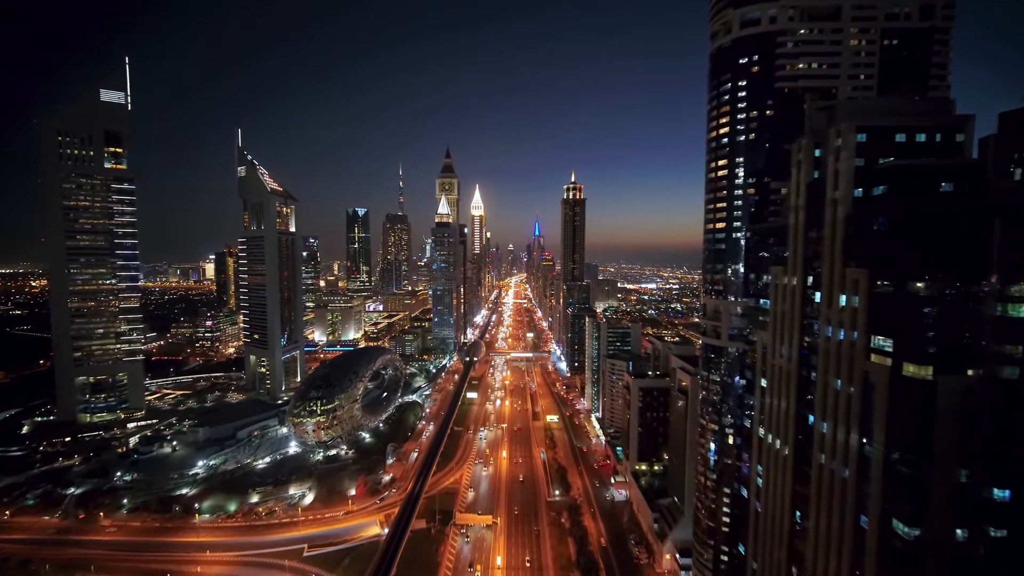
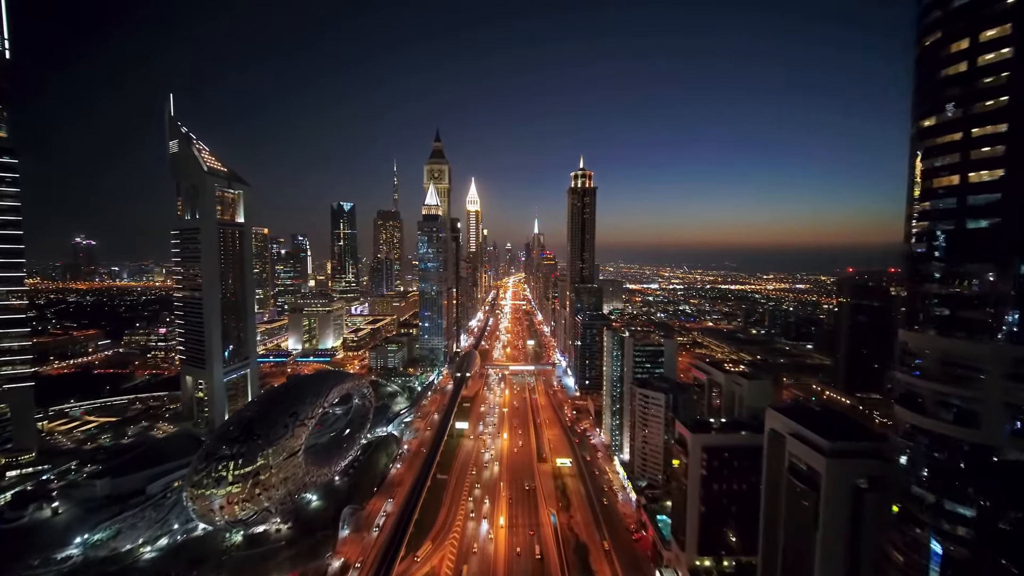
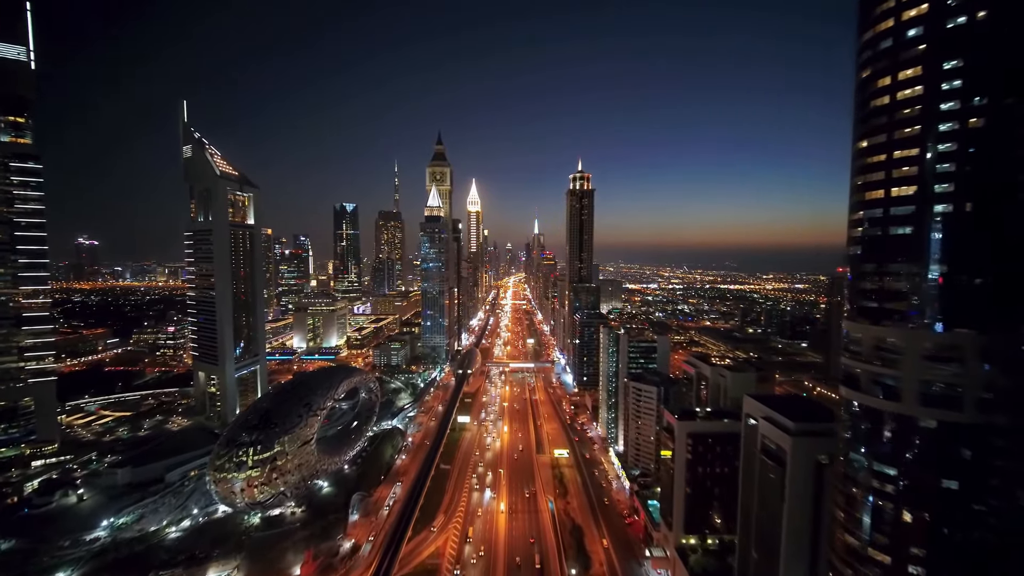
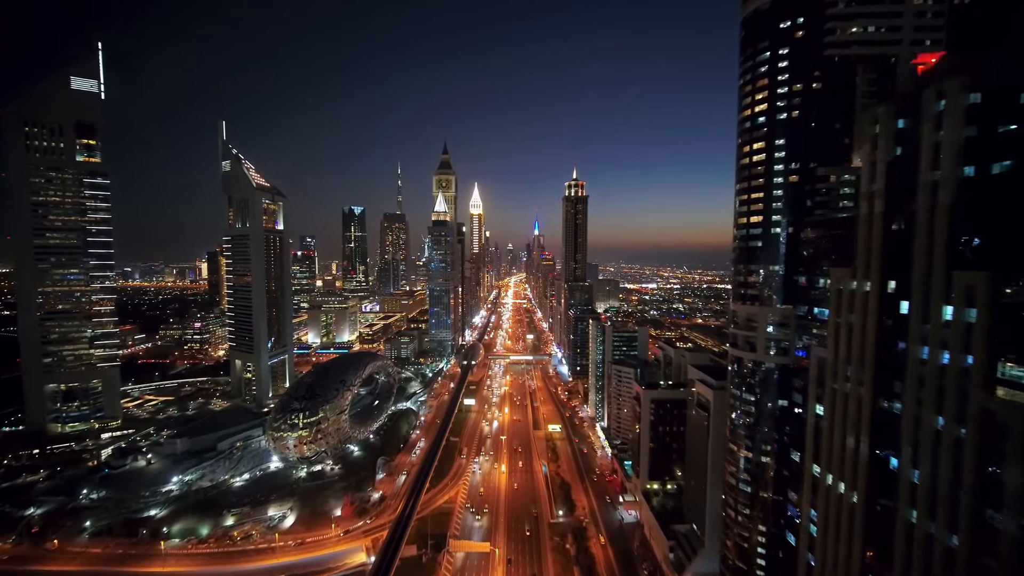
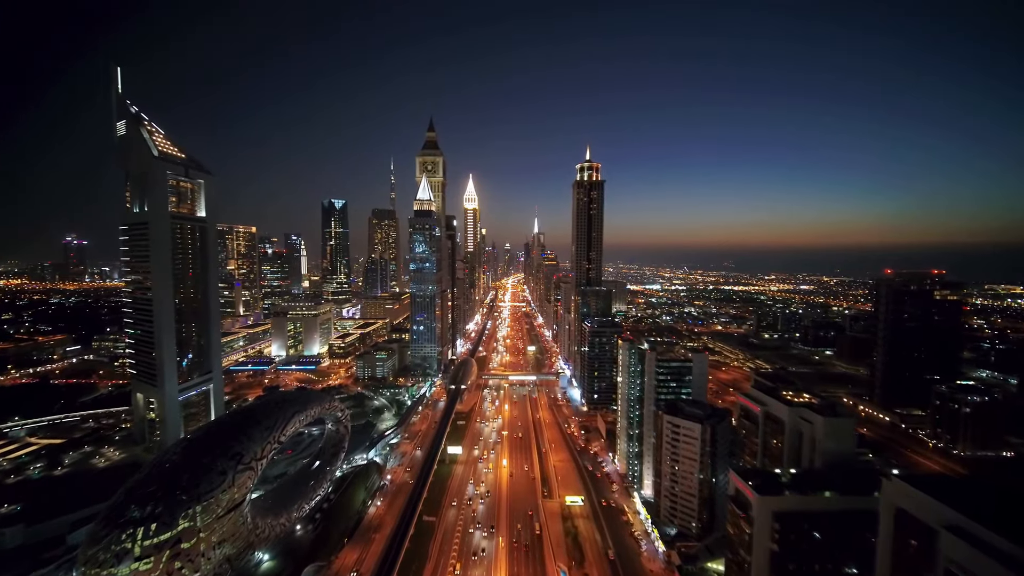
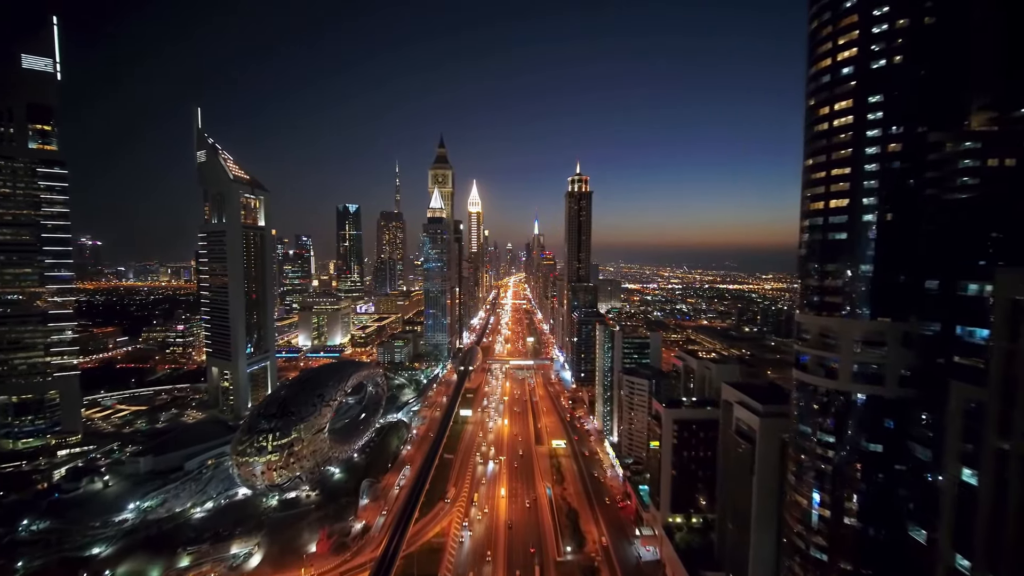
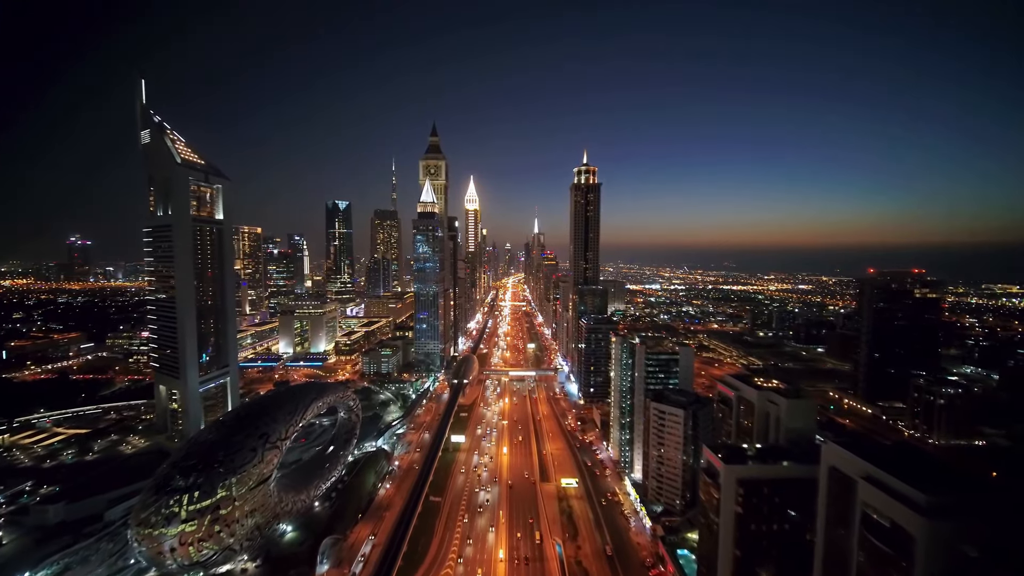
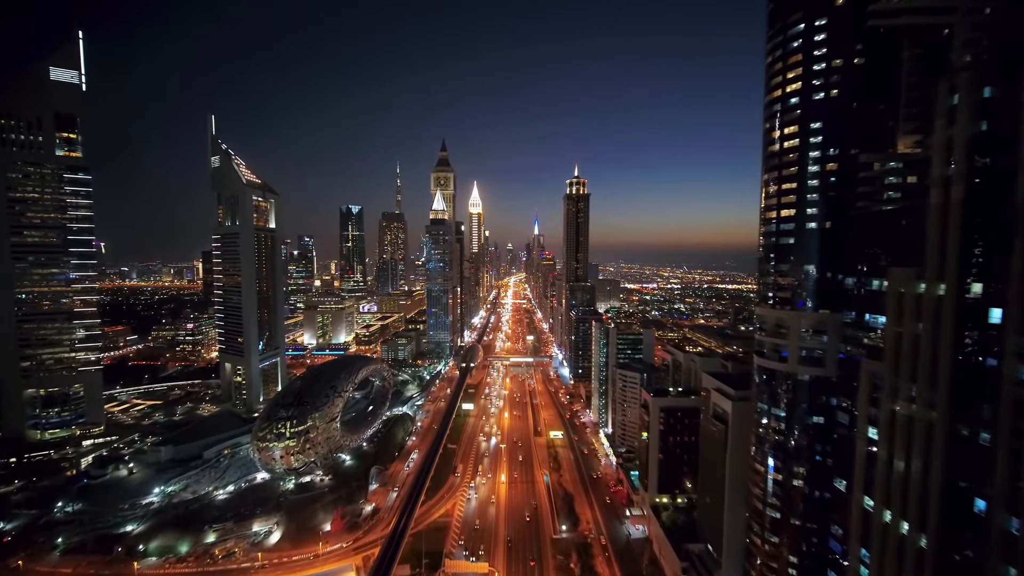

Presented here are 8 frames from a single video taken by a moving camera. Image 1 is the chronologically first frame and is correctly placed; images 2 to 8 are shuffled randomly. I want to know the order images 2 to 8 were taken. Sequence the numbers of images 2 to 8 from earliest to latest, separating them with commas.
4, 8, 6, 3, 2, 7, 5
